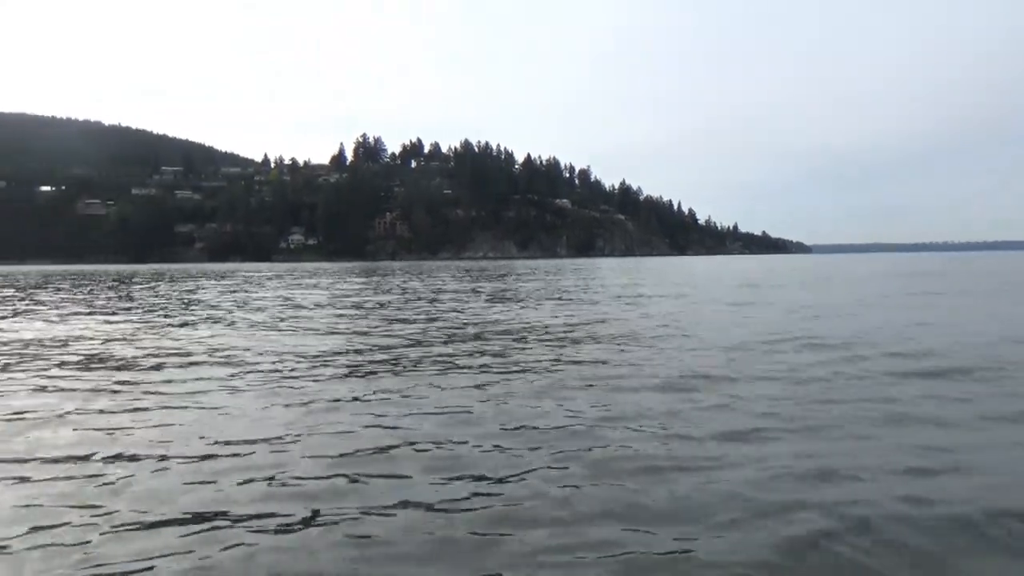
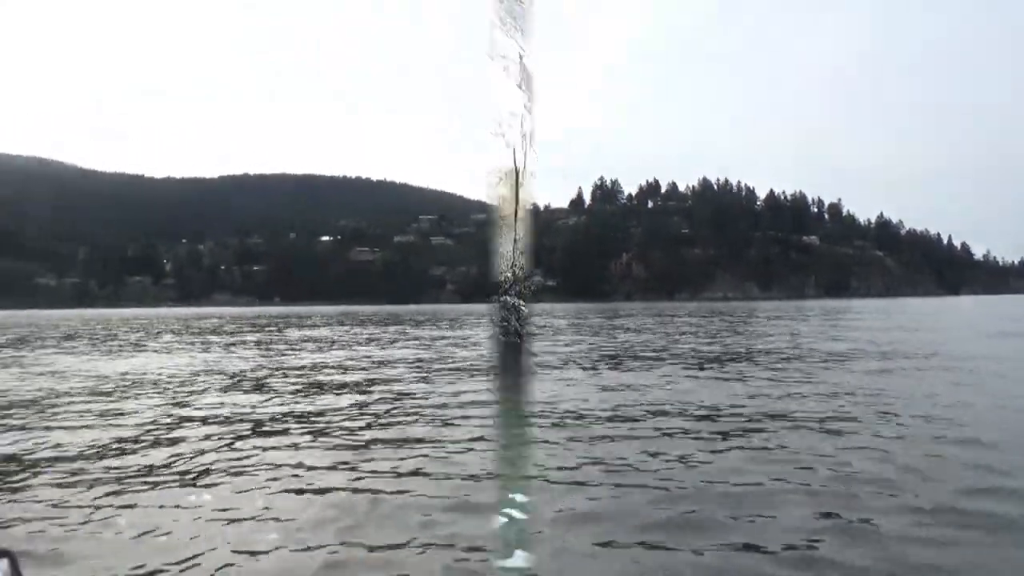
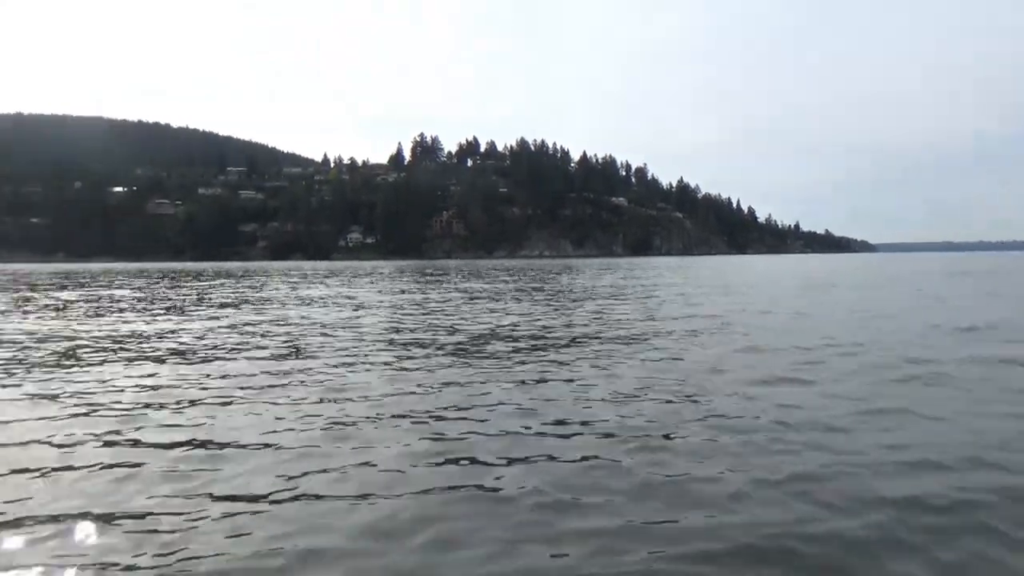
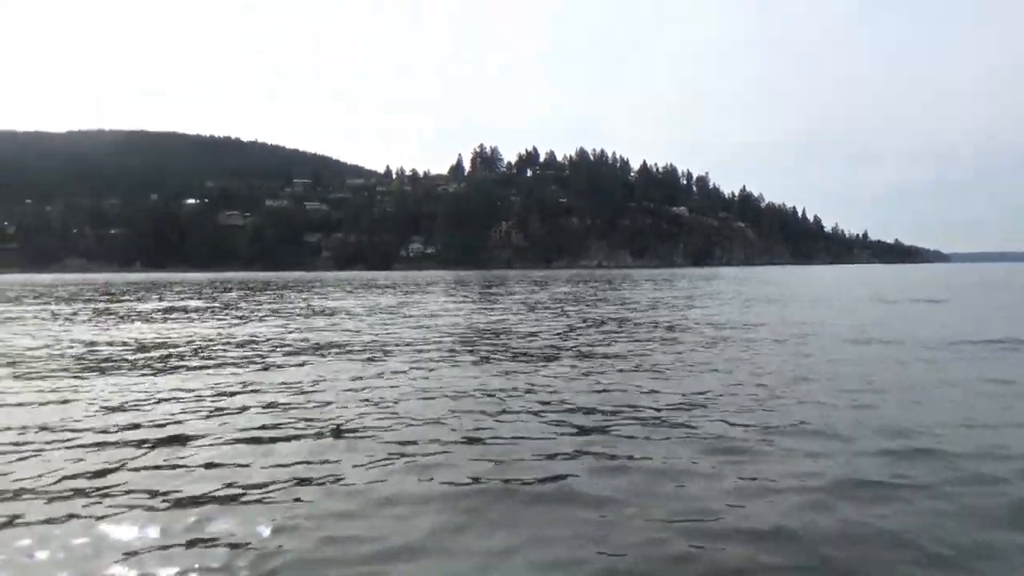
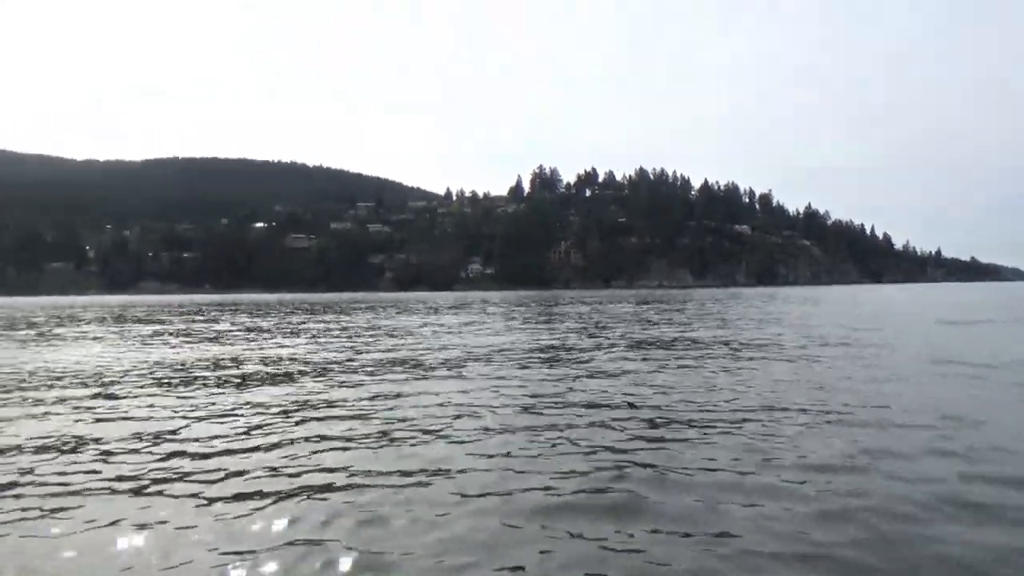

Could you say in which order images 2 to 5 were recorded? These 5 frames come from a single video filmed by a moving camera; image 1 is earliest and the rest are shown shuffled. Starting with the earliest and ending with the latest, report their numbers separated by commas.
3, 4, 5, 2
